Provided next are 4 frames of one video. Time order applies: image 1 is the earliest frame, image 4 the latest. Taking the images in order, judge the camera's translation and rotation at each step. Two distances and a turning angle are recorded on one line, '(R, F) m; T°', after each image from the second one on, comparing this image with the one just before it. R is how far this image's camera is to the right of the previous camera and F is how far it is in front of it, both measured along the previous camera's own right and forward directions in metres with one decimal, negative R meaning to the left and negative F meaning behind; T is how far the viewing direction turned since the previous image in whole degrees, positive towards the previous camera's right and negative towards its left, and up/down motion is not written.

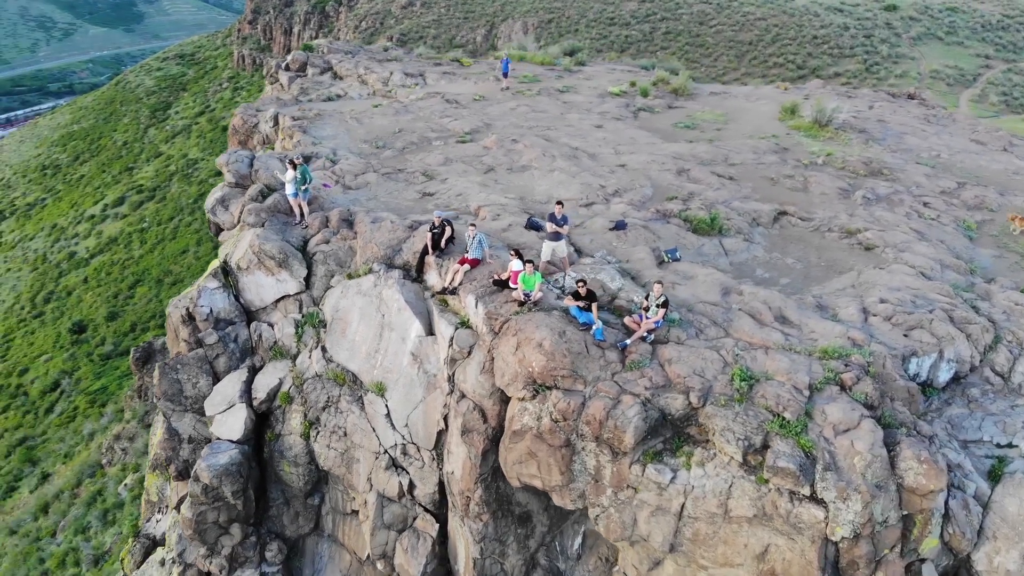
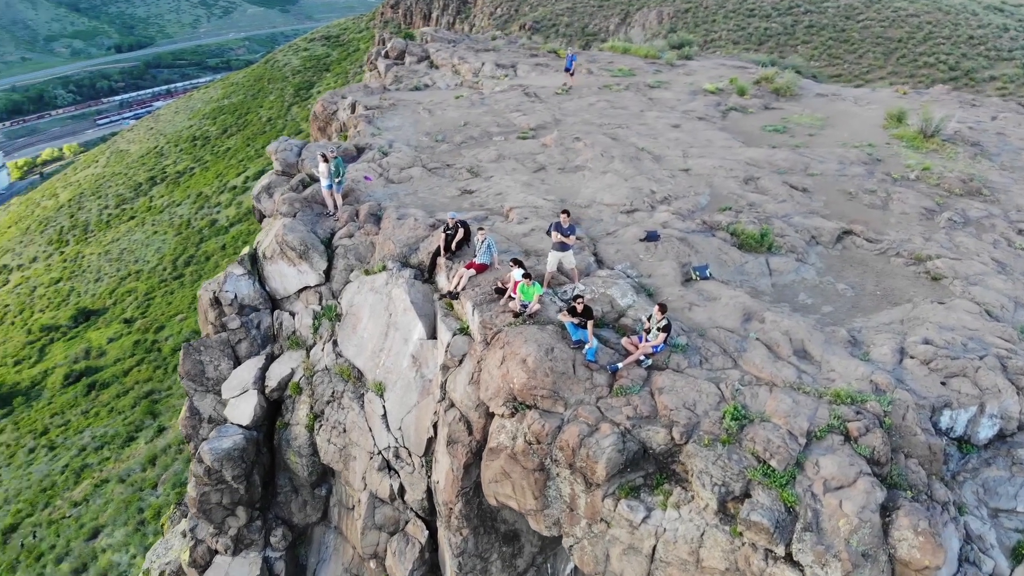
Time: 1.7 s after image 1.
(+2.3, +0.8) m; -9°
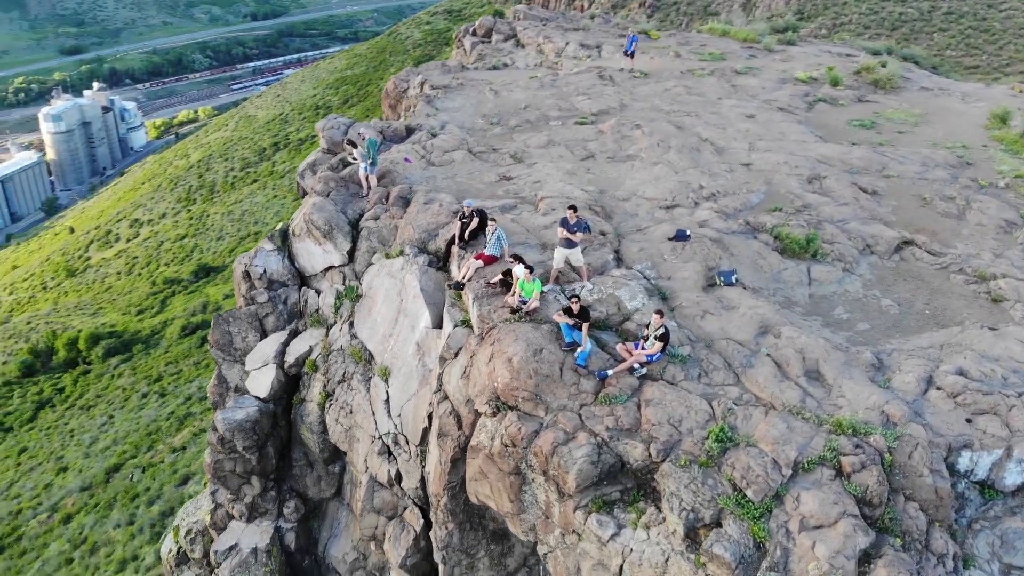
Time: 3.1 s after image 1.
(+1.9, +0.6) m; -8°
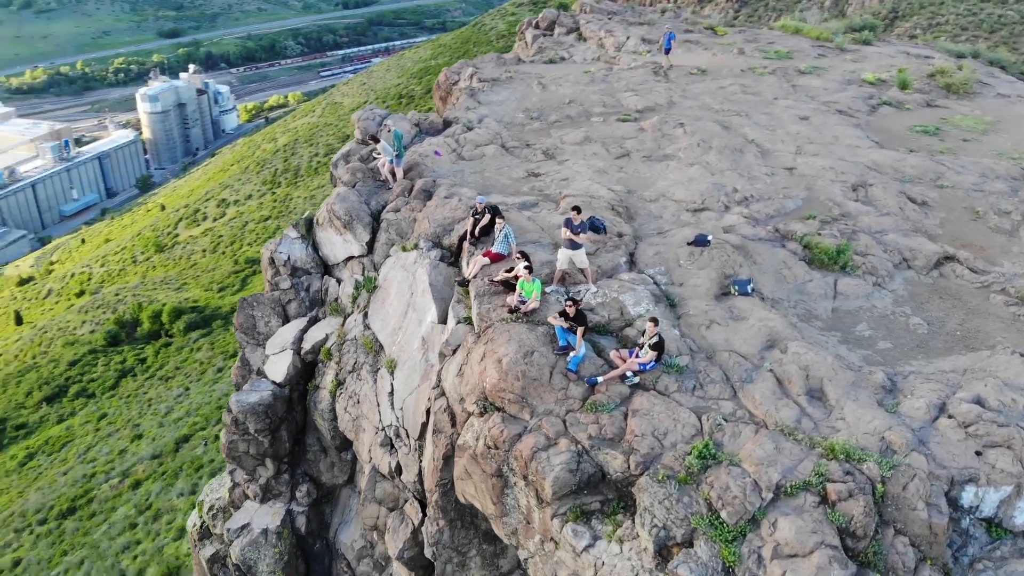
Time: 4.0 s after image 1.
(+1.3, +0.3) m; -5°
